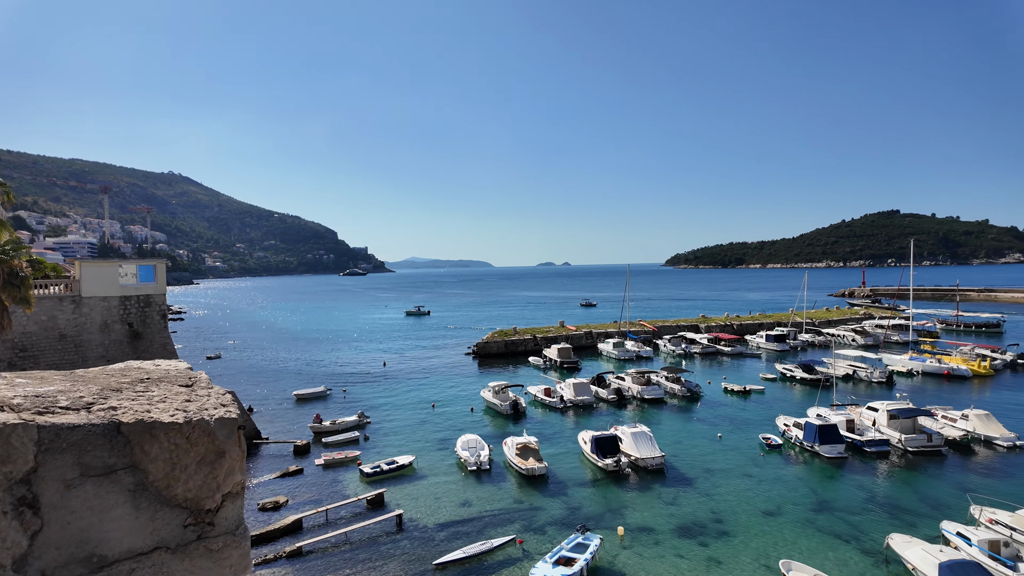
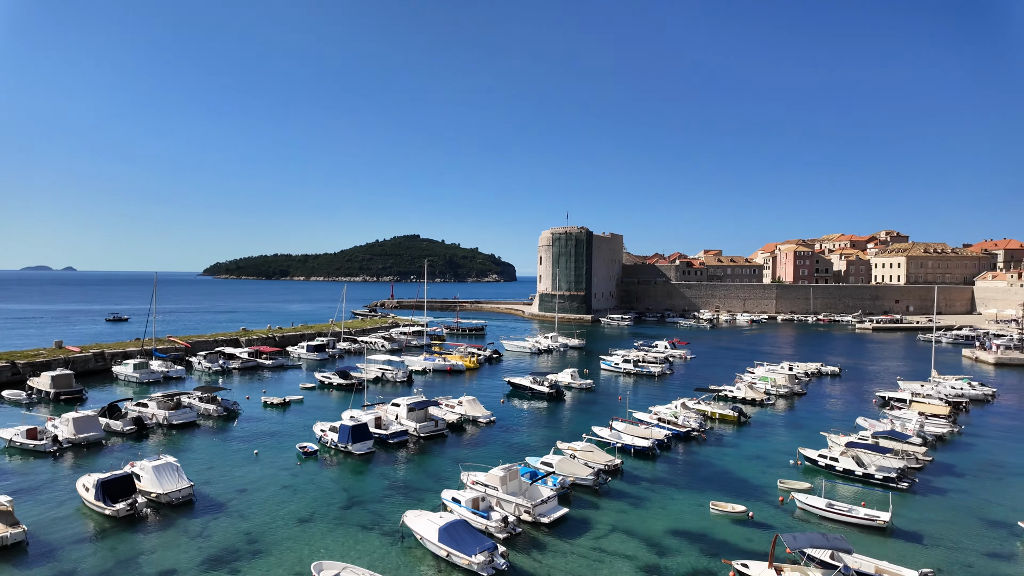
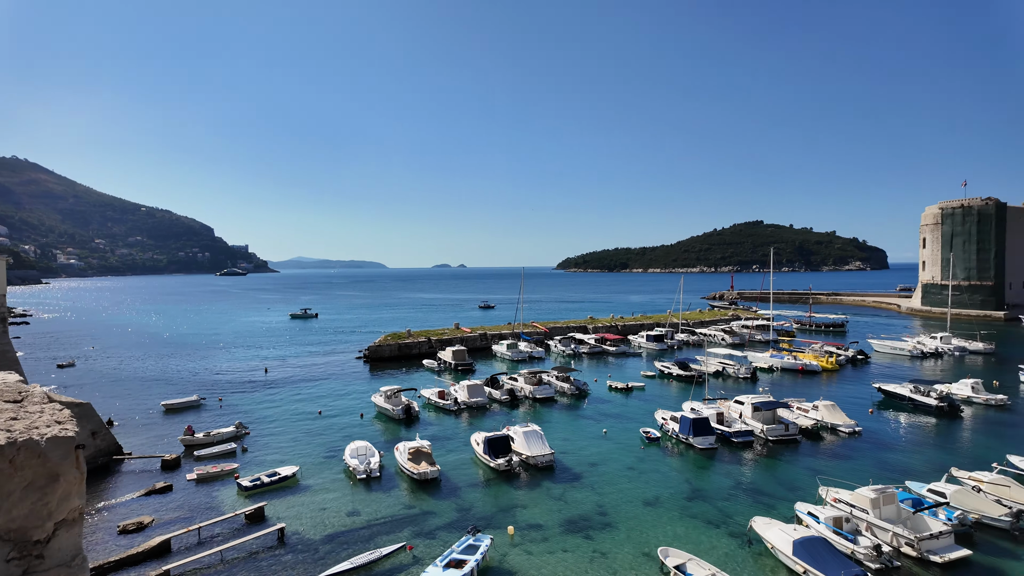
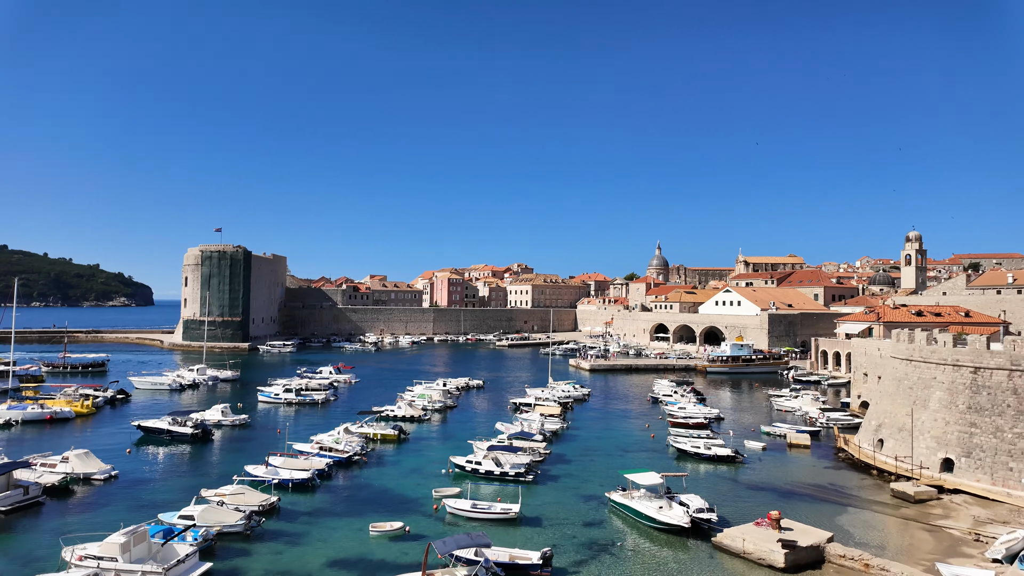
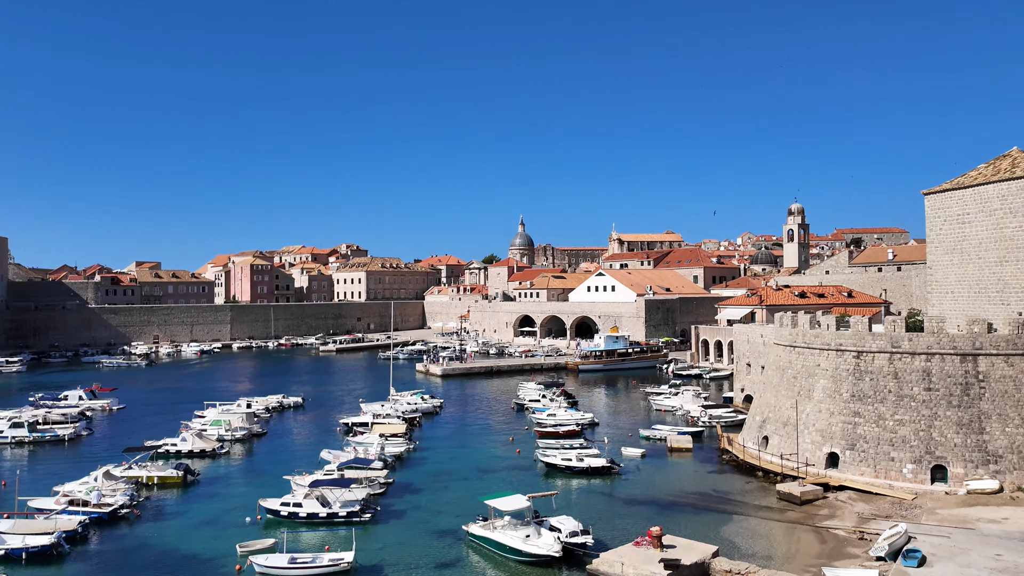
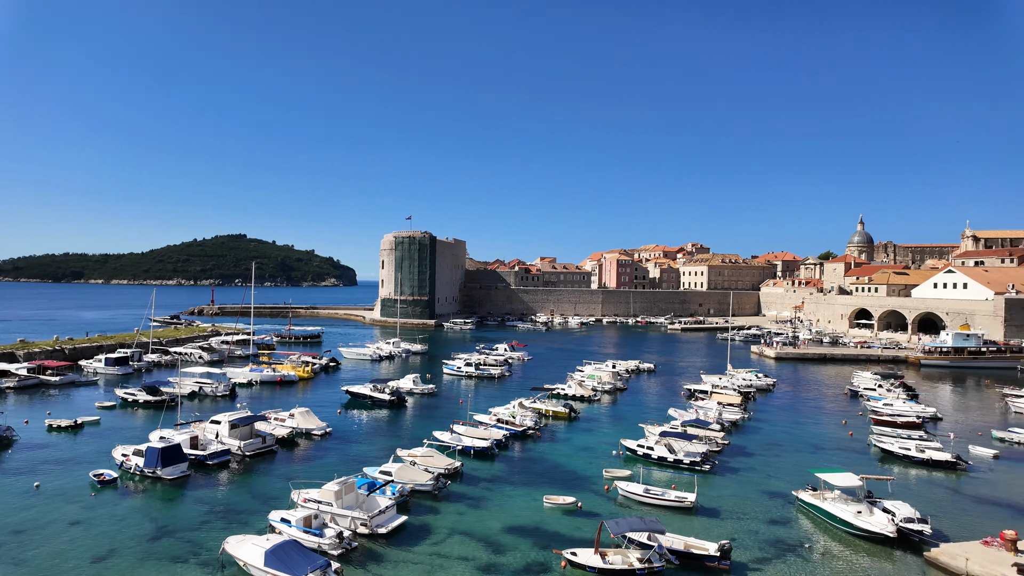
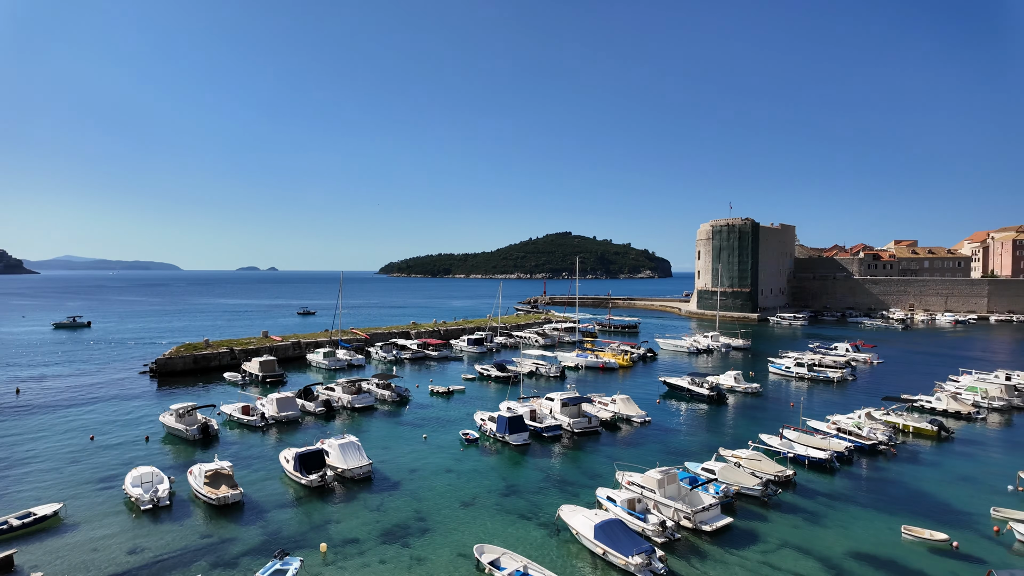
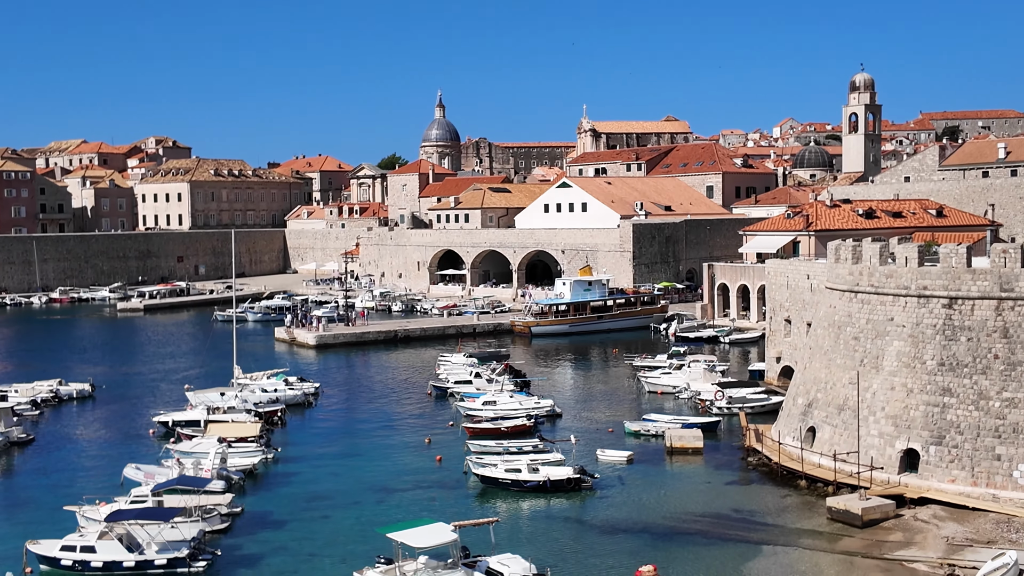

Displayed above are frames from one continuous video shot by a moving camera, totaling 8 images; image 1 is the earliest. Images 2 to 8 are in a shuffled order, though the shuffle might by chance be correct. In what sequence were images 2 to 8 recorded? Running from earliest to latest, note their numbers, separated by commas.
3, 7, 2, 6, 4, 5, 8
